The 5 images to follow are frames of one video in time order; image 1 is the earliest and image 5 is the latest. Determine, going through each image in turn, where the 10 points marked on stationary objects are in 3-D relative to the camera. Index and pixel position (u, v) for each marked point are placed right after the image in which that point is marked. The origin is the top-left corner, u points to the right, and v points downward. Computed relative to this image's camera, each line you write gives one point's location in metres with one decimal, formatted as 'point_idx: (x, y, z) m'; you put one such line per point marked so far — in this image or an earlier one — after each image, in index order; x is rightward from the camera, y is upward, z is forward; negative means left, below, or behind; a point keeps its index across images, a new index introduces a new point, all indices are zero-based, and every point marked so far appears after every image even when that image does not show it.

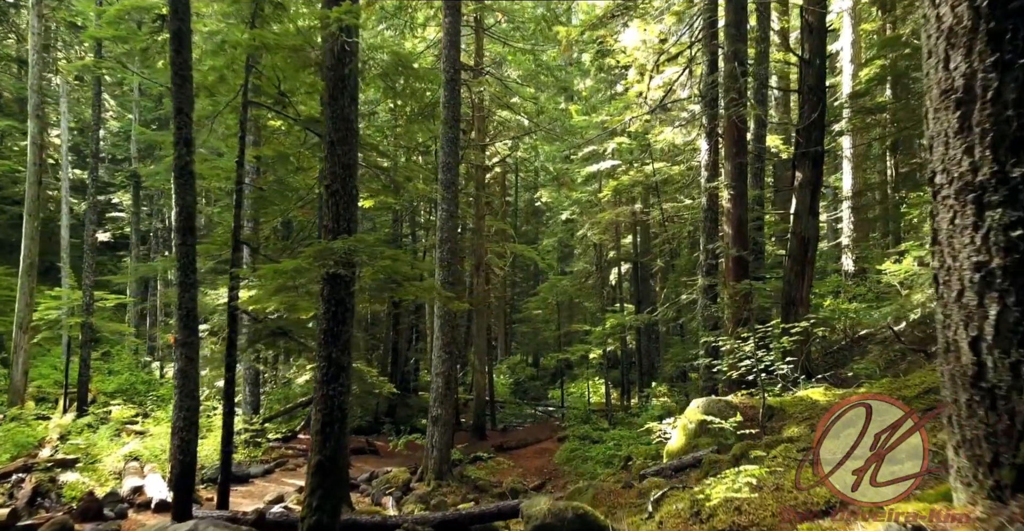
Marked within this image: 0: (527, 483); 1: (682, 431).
0: (+0.3, -4.8, +18.6) m
1: (+2.1, -2.1, +10.6) m
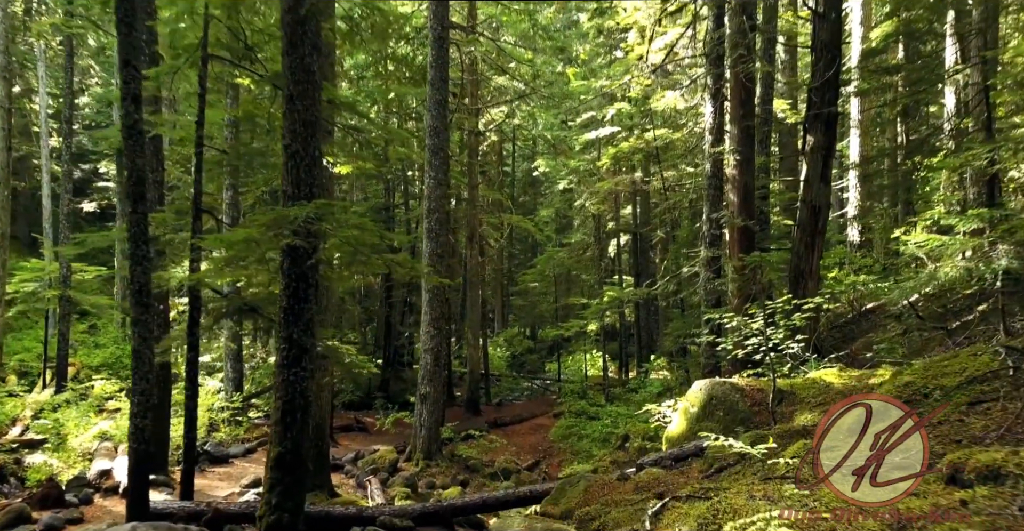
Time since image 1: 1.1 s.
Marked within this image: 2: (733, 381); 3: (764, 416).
0: (+0.2, -4.2, +17.9) m
1: (+2.0, -1.8, +9.8) m
2: (+2.6, -1.3, +9.6) m
3: (+2.8, -1.7, +9.2) m
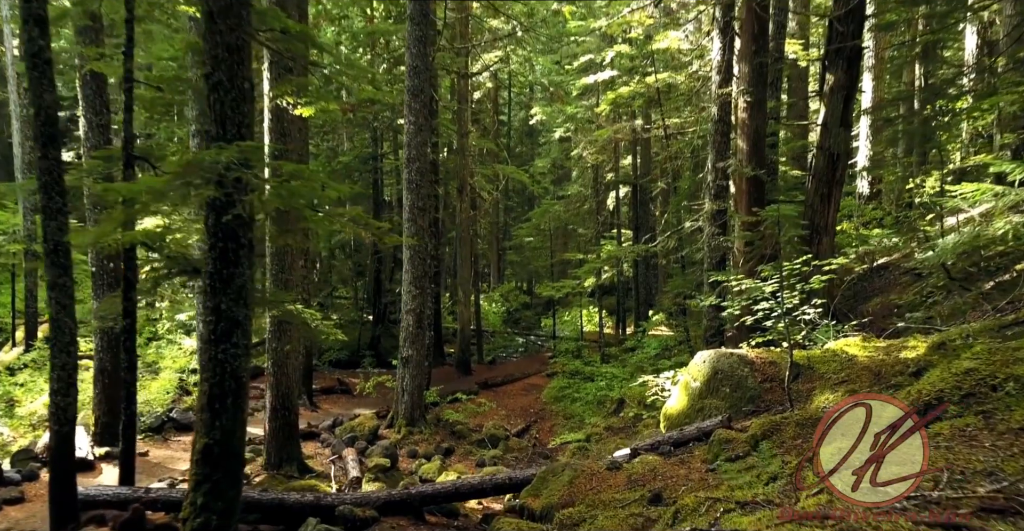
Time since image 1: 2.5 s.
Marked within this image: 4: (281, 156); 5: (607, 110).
0: (-0.1, -3.3, +17.0) m
1: (+1.8, -1.3, +8.6) m
2: (+2.3, -0.9, +8.5) m
3: (+2.6, -1.2, +8.1) m
4: (-3.1, +1.5, +11.1) m
5: (+2.2, +3.5, +19.1) m
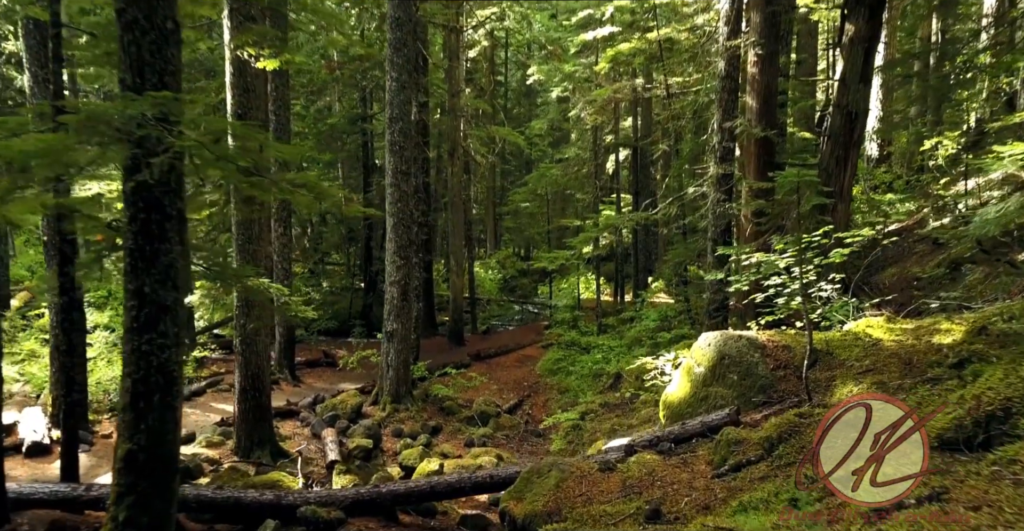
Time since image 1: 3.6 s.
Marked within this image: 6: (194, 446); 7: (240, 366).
0: (-0.2, -2.6, +16.2) m
1: (+1.6, -1.0, +7.8) m
2: (+2.2, -0.6, +7.6) m
3: (+2.4, -1.0, +7.2) m
4: (-3.2, +1.8, +10.1) m
5: (+2.0, +4.3, +18.0) m
6: (-4.2, -2.4, +11.1) m
7: (-3.5, -1.3, +10.7) m
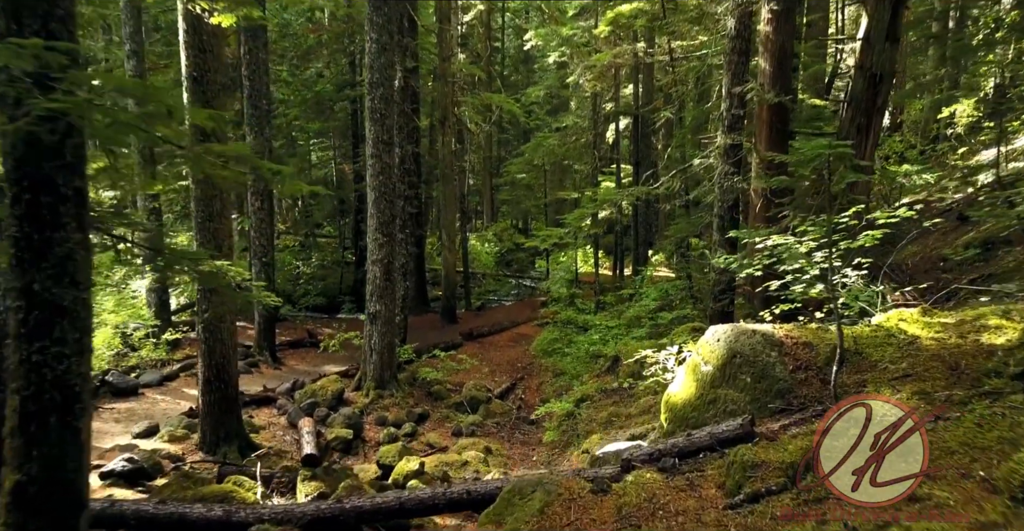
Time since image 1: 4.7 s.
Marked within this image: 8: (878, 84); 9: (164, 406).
0: (-0.3, -2.2, +15.3) m
1: (+1.5, -0.9, +6.9) m
2: (+2.0, -0.5, +6.7) m
3: (+2.3, -0.9, +6.3) m
4: (-3.4, +2.0, +9.1) m
5: (+1.9, +4.8, +16.9) m
6: (-4.4, -2.1, +10.2) m
7: (-3.6, -1.0, +9.8) m
8: (+4.1, +2.0, +9.2) m
9: (-5.1, -2.0, +12.2) m
